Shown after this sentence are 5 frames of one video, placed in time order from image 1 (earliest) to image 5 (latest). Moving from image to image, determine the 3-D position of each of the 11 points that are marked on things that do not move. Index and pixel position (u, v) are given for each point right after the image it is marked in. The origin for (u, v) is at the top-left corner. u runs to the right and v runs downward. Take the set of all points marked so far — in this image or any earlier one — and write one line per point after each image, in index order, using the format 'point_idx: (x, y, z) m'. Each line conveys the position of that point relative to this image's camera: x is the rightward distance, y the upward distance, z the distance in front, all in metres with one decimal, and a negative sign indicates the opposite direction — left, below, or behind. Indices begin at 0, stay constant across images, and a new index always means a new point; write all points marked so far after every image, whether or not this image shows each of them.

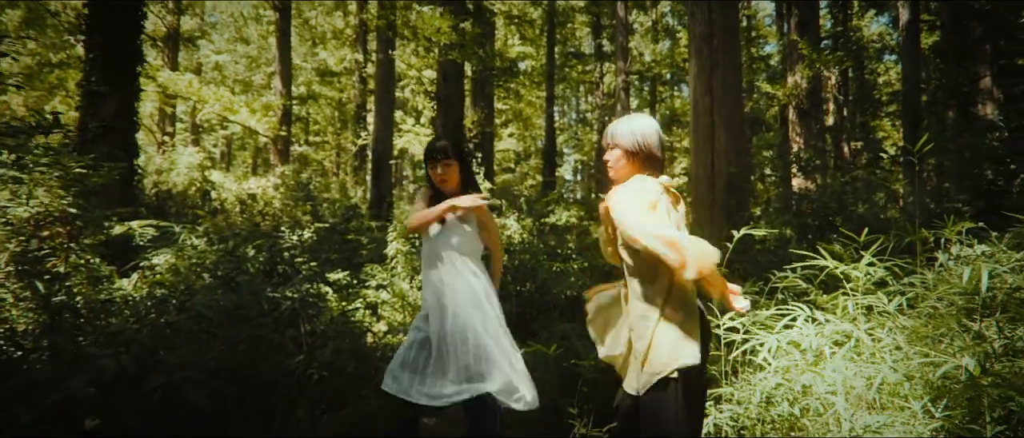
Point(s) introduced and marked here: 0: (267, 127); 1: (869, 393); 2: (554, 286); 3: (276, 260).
0: (-5.6, +2.1, +14.5) m
1: (+1.6, -0.8, +2.8) m
2: (+0.4, -0.6, +5.8) m
3: (-1.8, -0.3, +4.8) m
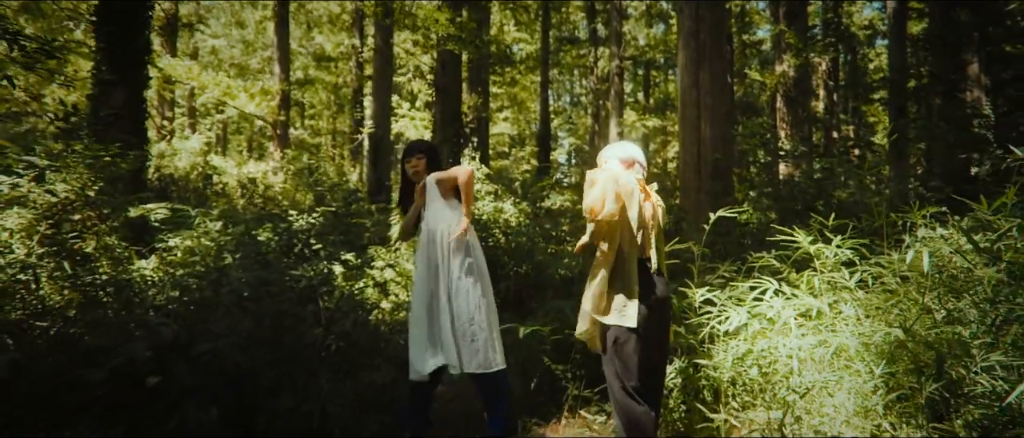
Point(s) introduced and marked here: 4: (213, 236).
0: (-5.7, +2.5, +14.8) m
1: (+1.6, -0.7, +3.2) m
2: (+0.4, -0.4, +6.2) m
3: (-1.8, -0.2, +5.2) m
4: (-2.3, -0.1, +4.8) m
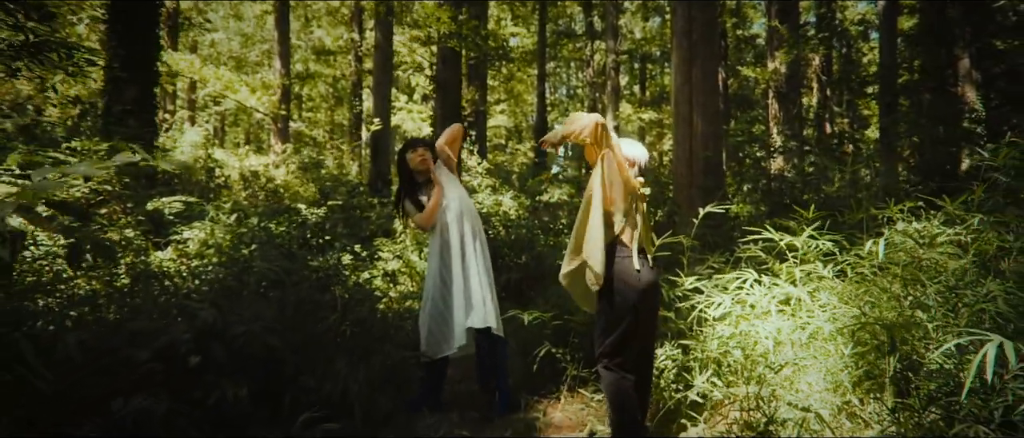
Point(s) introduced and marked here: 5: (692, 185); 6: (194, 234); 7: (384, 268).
0: (-5.8, +2.7, +15.0) m
1: (+1.6, -0.7, +3.5) m
2: (+0.4, -0.4, +6.5) m
3: (-1.8, -0.1, +5.5) m
4: (-2.3, -0.1, +5.1) m
5: (+1.9, +0.4, +6.8) m
6: (-2.5, -0.1, +4.9) m
7: (-1.2, -0.5, +6.1) m
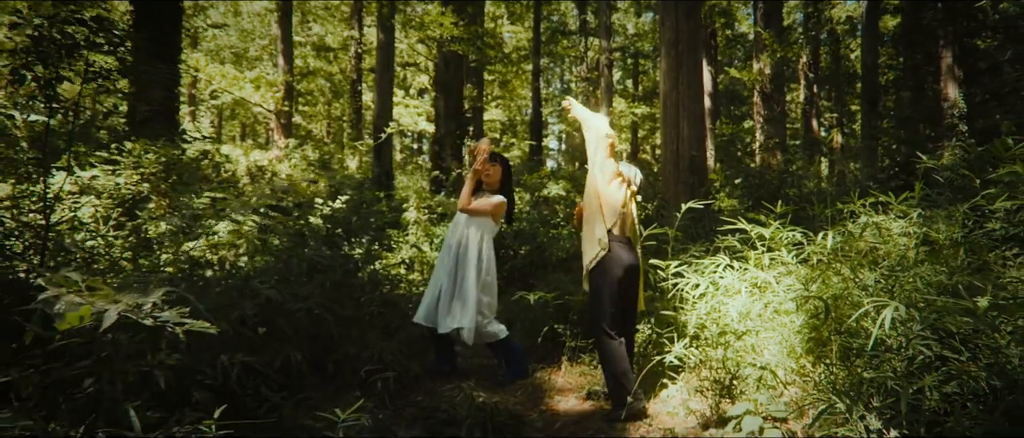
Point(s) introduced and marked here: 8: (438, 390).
0: (-5.8, +2.8, +15.6) m
1: (+1.7, -0.6, +4.2) m
2: (+0.4, -0.3, +7.1) m
3: (-1.7, -0.1, +6.1) m
4: (-2.2, 0.0, +5.7) m
5: (+1.9, +0.4, +7.4) m
6: (-2.4, -0.1, +5.5) m
7: (-1.2, -0.4, +6.7) m
8: (-0.5, -1.2, +4.5) m
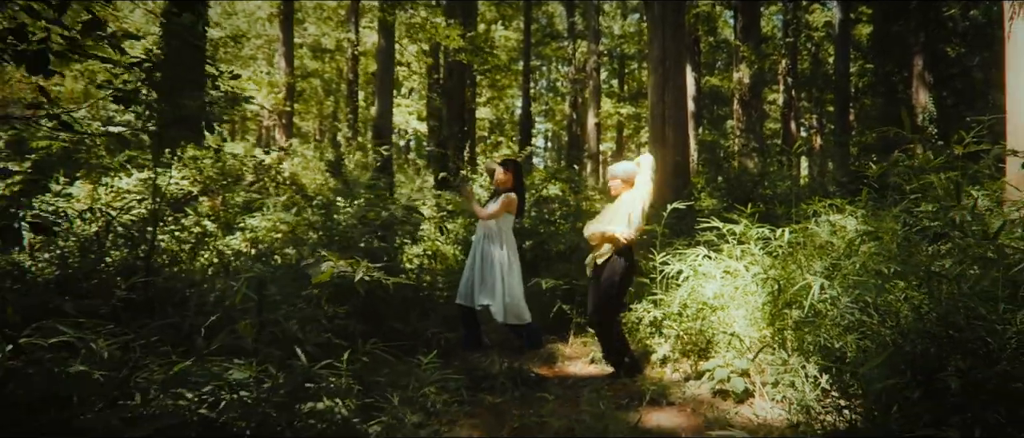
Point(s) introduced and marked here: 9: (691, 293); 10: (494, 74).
0: (-6.0, +2.9, +16.3) m
1: (+1.8, -0.6, +5.1) m
2: (+0.5, -0.3, +8.0) m
3: (-1.6, 0.0, +6.9) m
4: (-2.1, 0.0, +6.6) m
5: (+2.0, +0.5, +8.4) m
6: (-2.3, 0.0, +6.4) m
7: (-1.1, -0.4, +7.6) m
8: (-0.4, -1.2, +5.4) m
9: (+1.5, -0.6, +5.3) m
10: (-0.5, +4.3, +19.1) m
